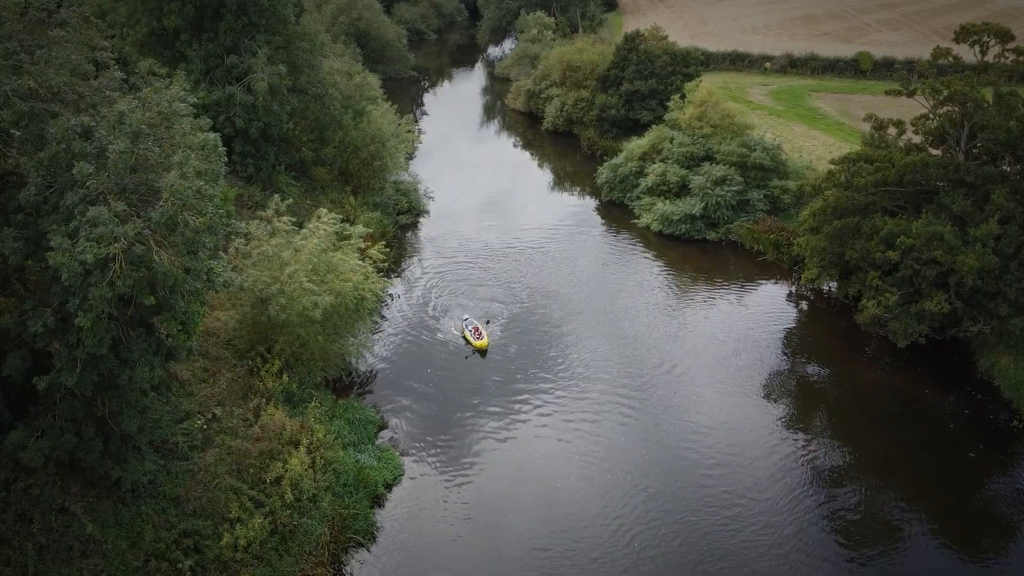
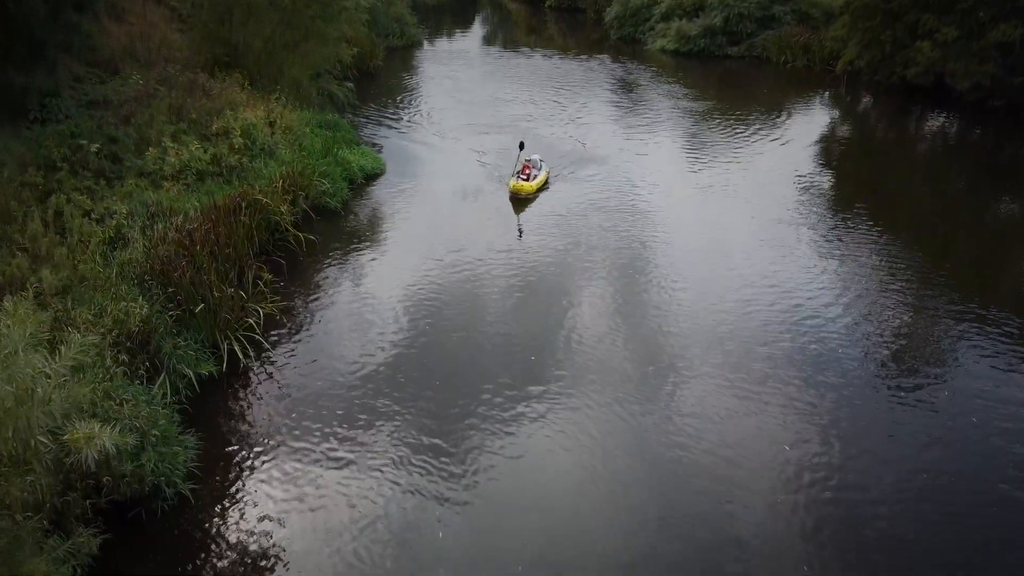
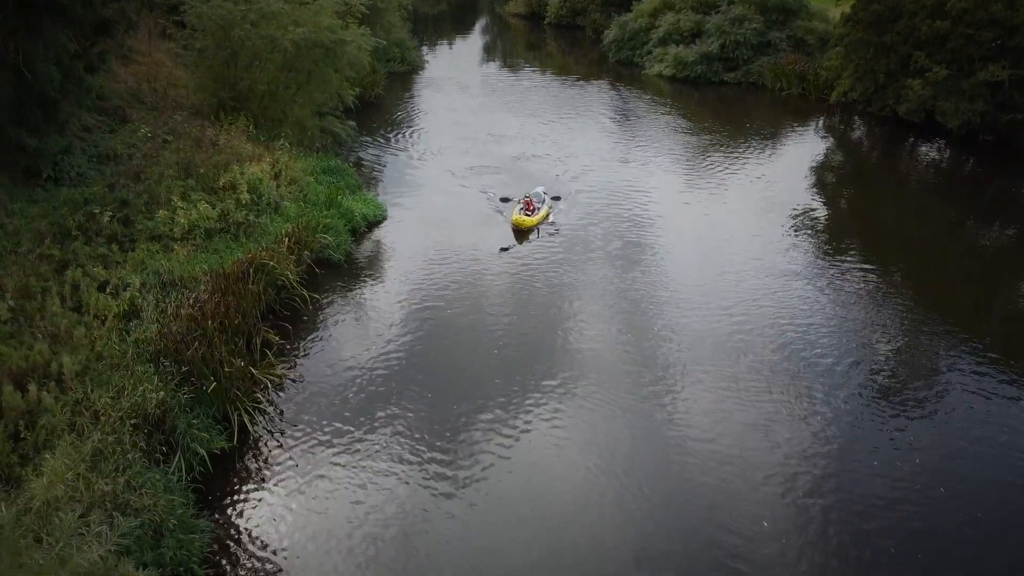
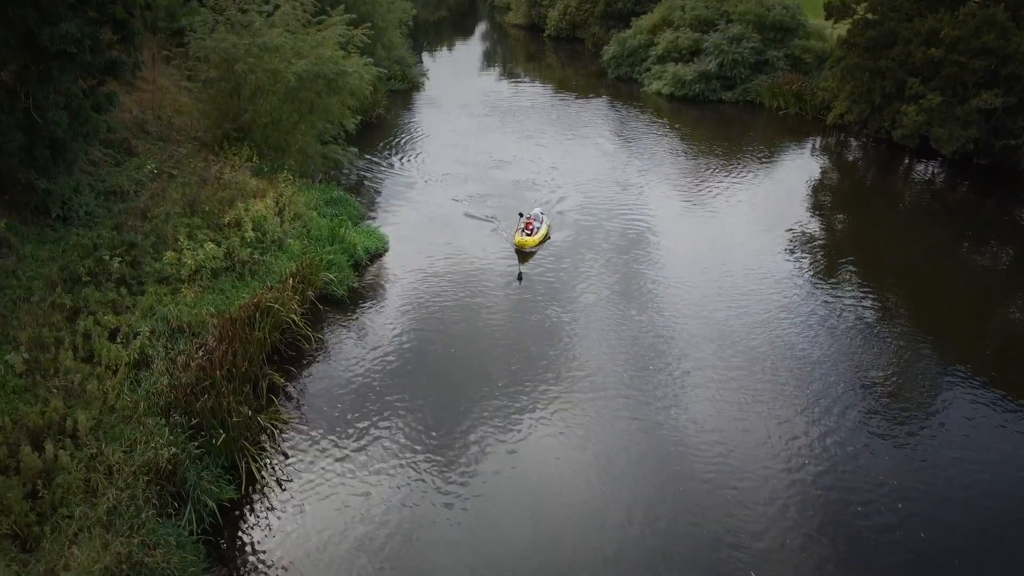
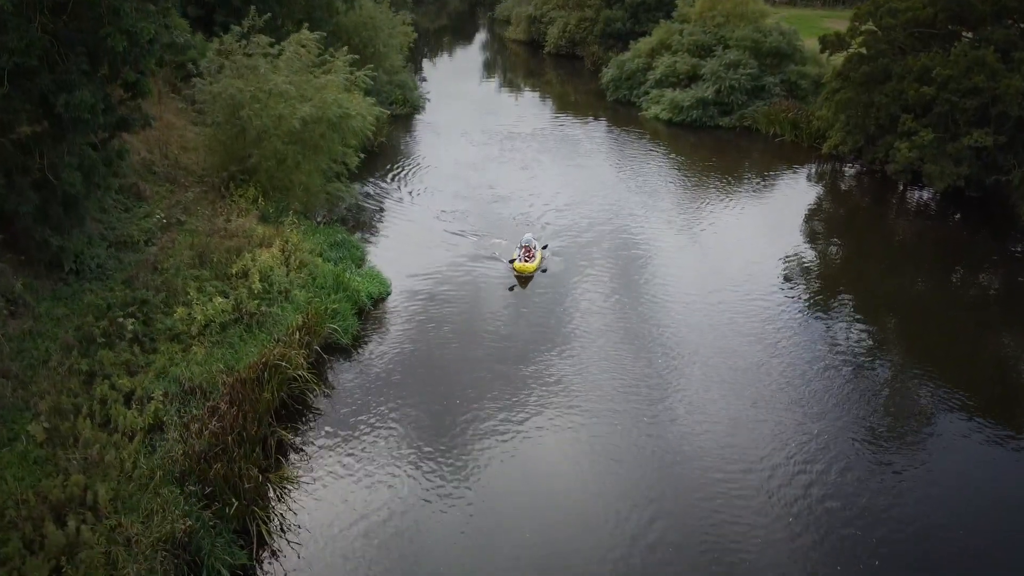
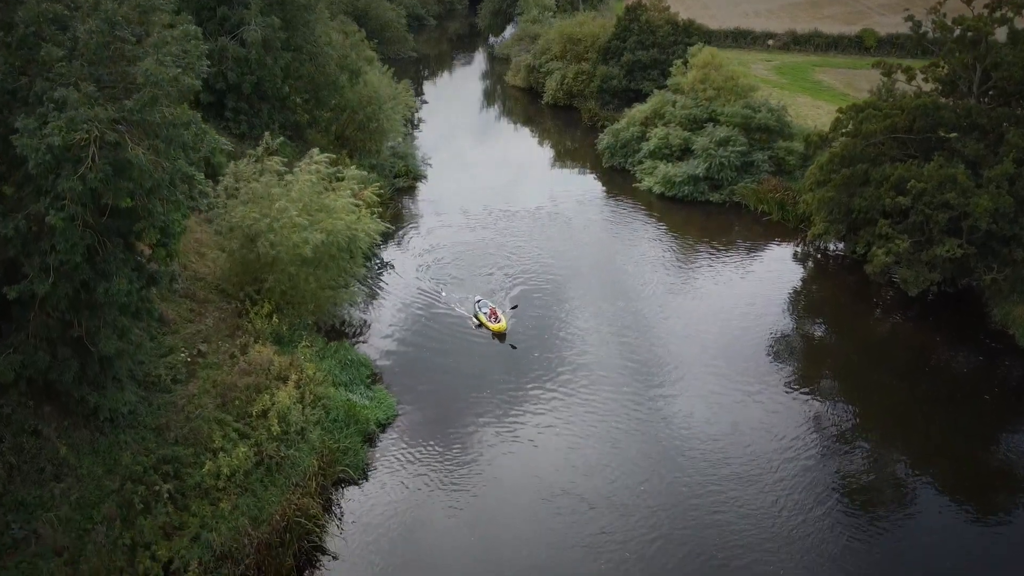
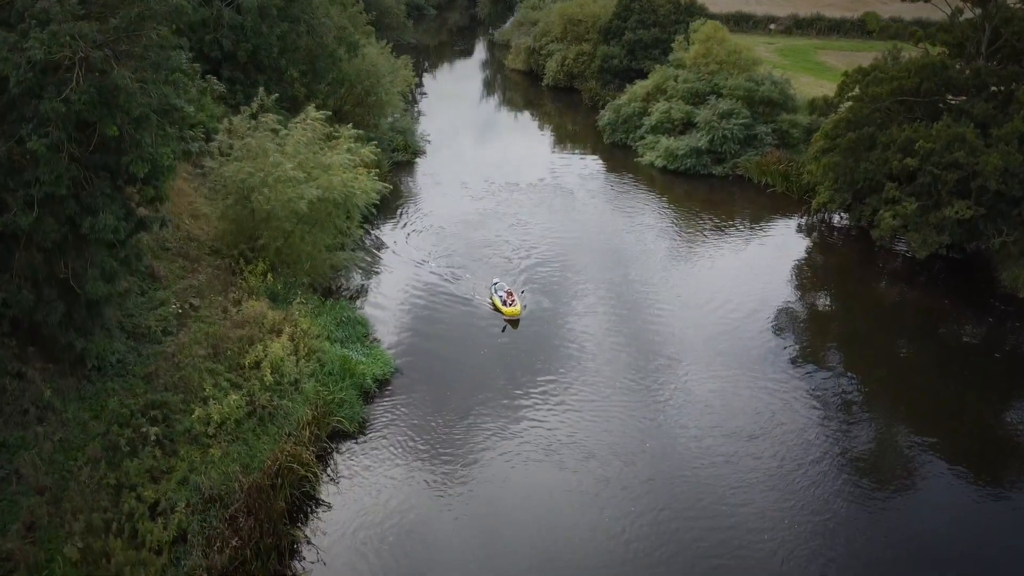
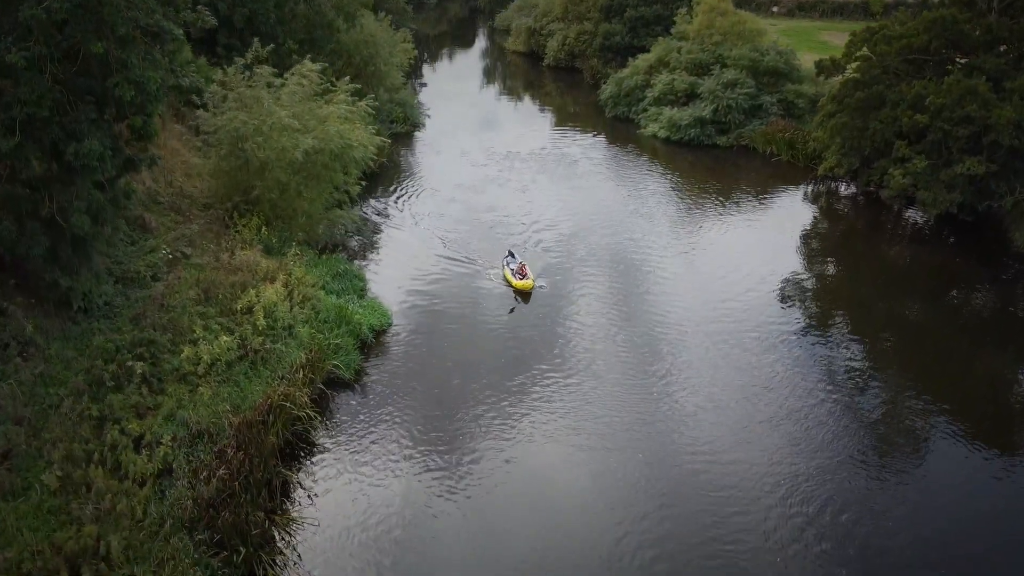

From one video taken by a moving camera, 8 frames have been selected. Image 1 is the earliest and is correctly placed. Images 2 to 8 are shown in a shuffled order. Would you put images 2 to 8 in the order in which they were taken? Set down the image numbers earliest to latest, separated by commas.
6, 7, 8, 5, 4, 3, 2
